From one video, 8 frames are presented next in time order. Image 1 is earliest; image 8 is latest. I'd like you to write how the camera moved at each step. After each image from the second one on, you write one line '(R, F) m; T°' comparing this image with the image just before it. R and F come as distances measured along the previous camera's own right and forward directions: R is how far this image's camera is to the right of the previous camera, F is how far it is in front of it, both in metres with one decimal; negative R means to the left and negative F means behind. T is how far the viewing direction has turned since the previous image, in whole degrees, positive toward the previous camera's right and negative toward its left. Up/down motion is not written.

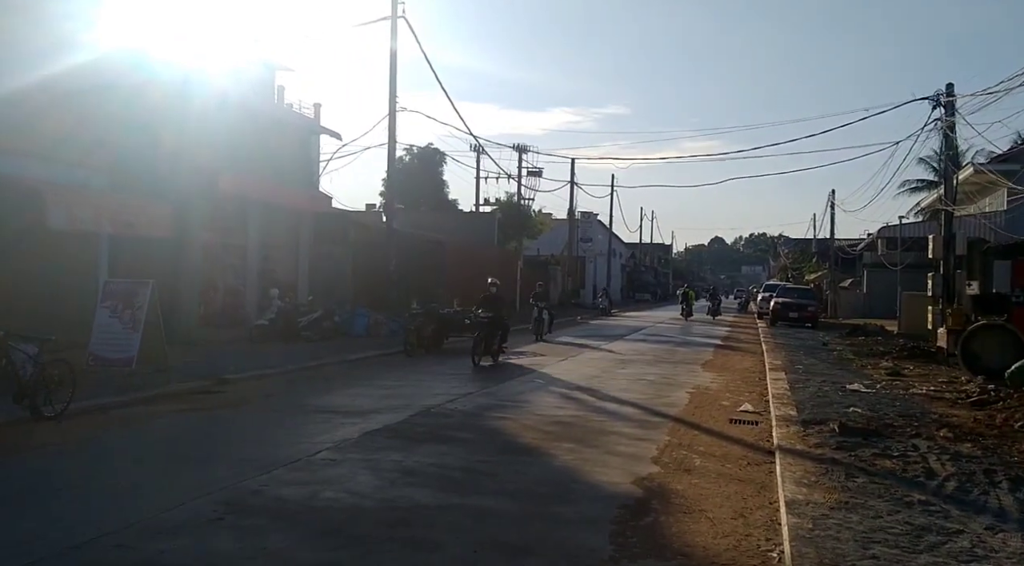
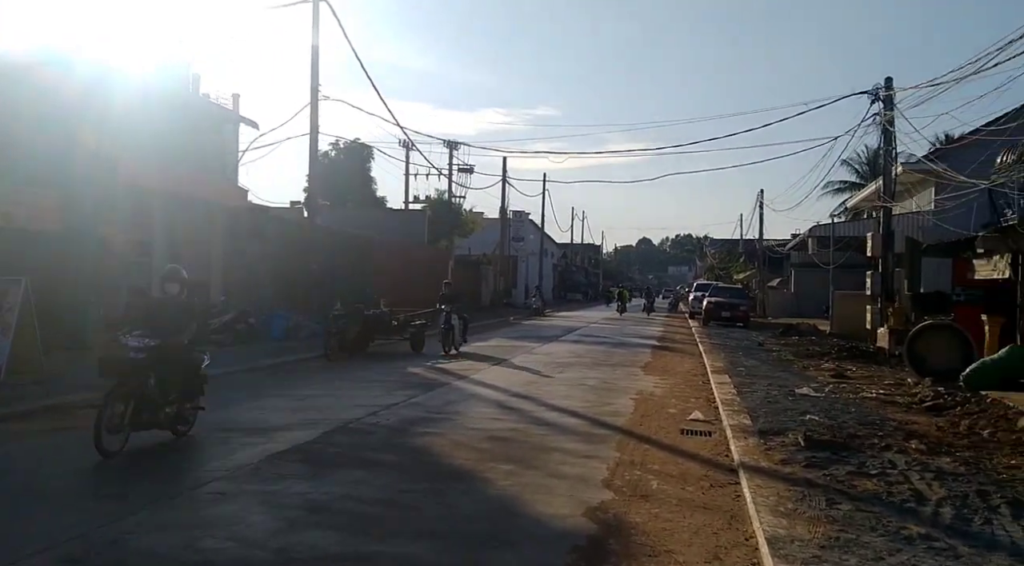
(0.0, +1.2) m; +5°
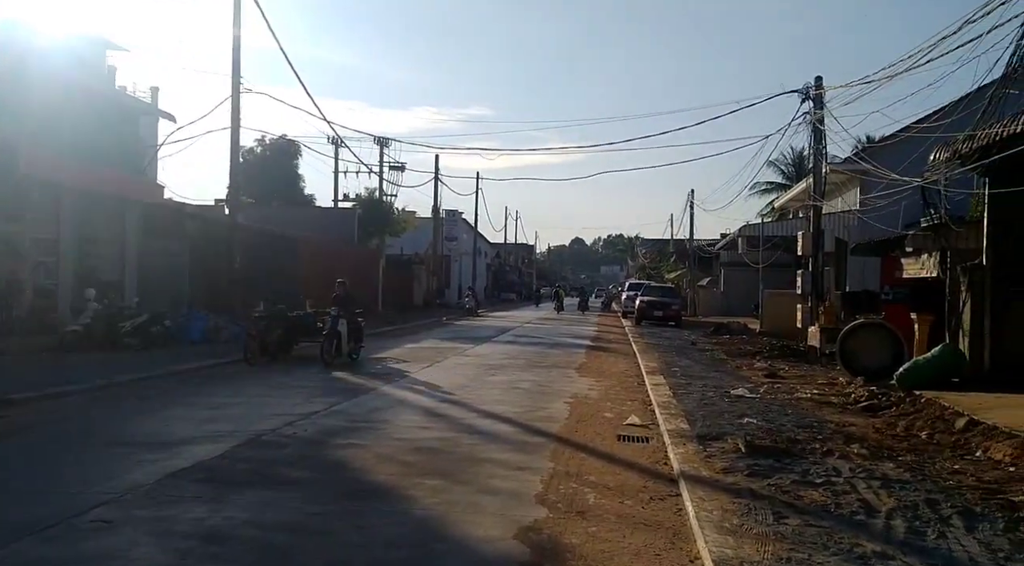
(+0.1, +0.6) m; +5°
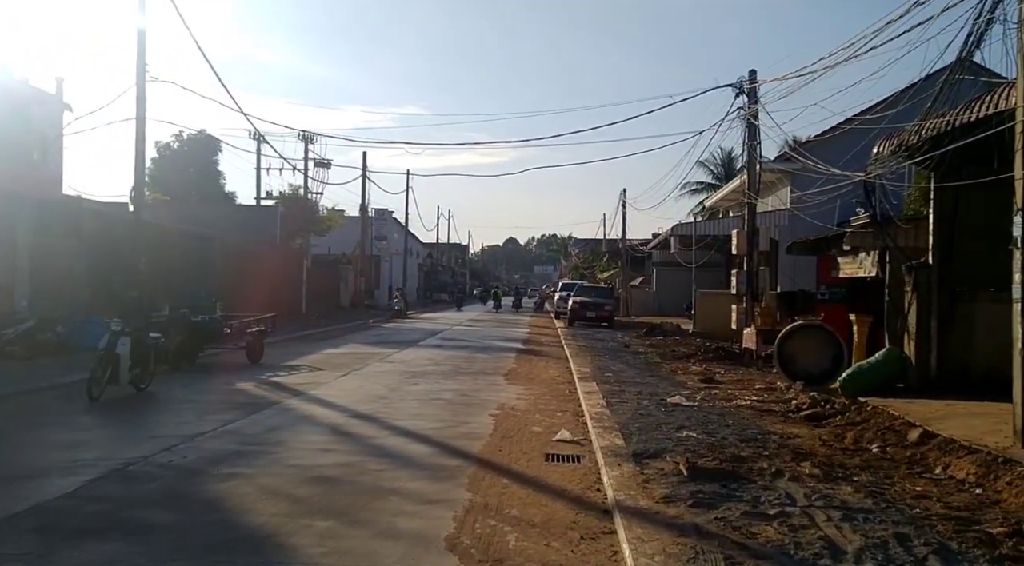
(+0.2, +1.1) m; +5°
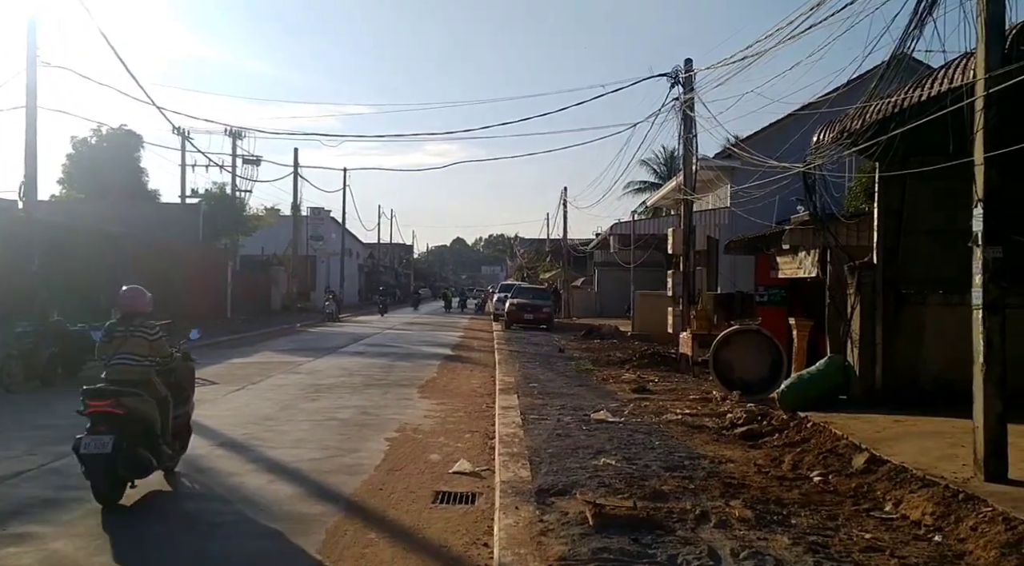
(+0.7, +1.4) m; +4°
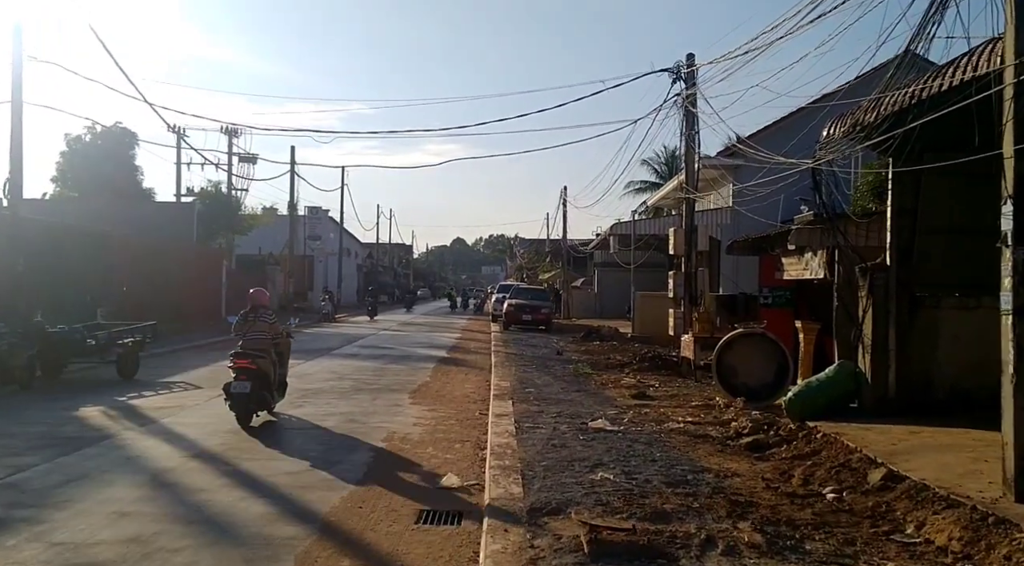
(+0.1, +0.6) m; 0°
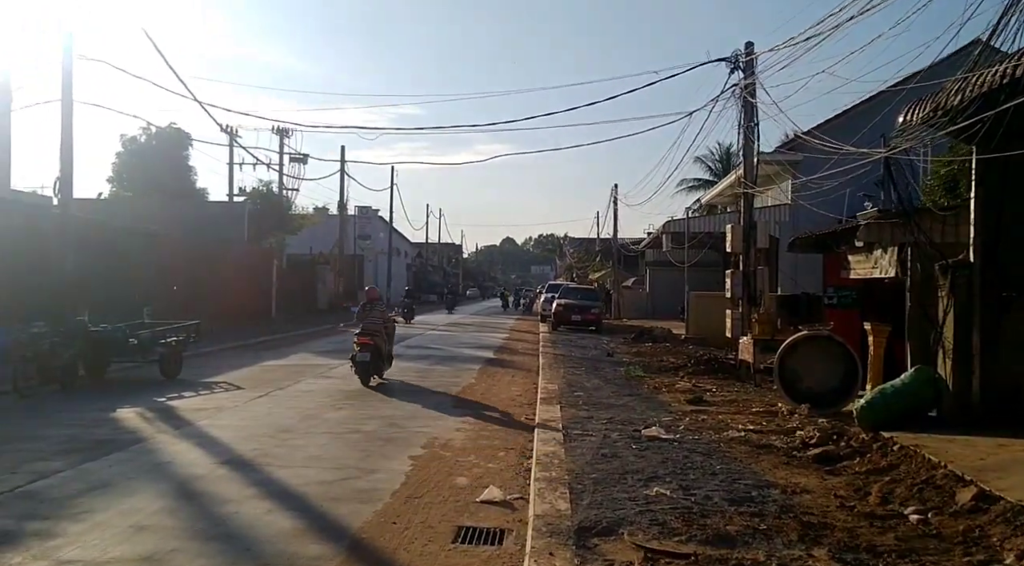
(0.0, +0.6) m; -4°
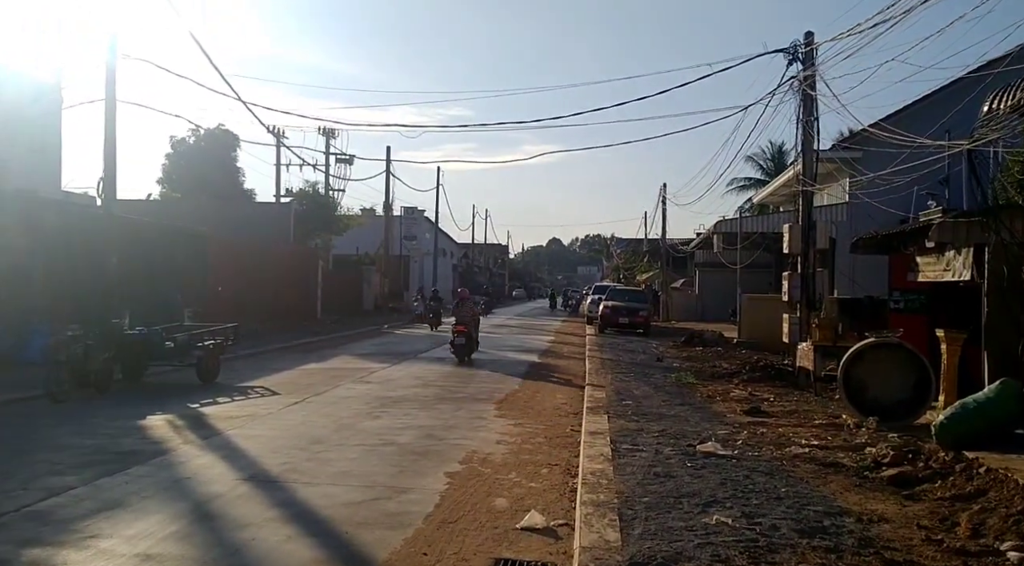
(0.0, +0.7) m; -3°
